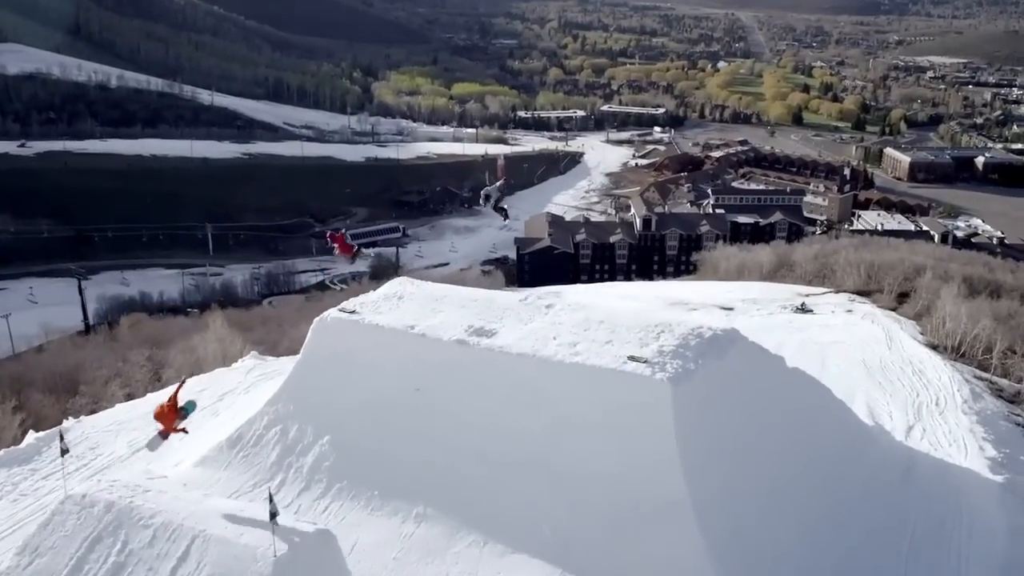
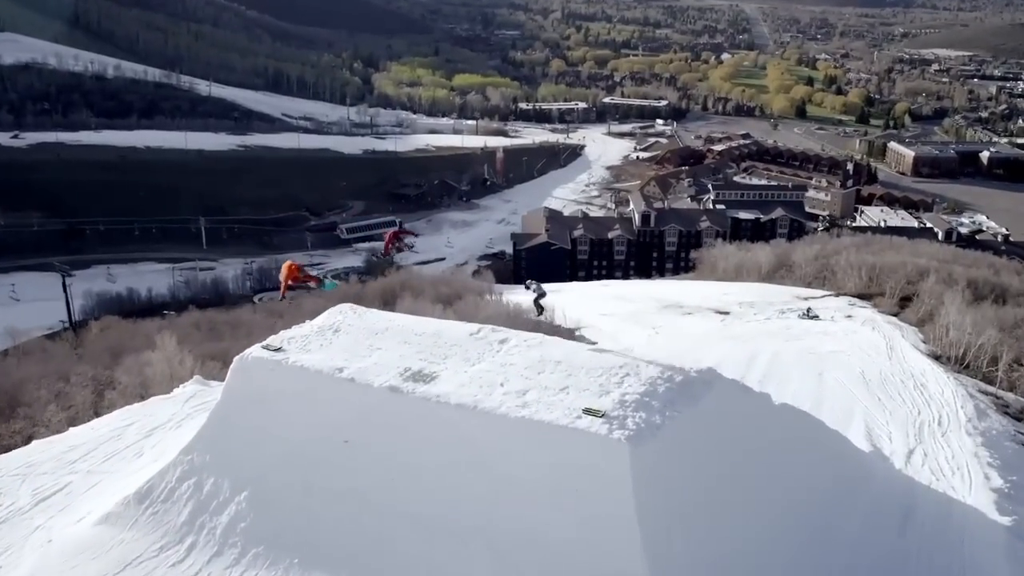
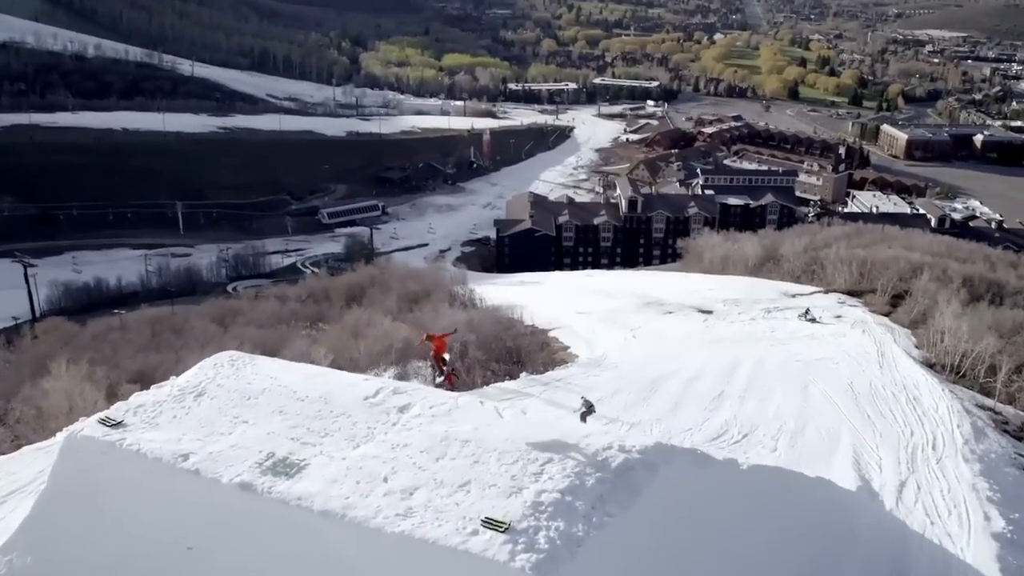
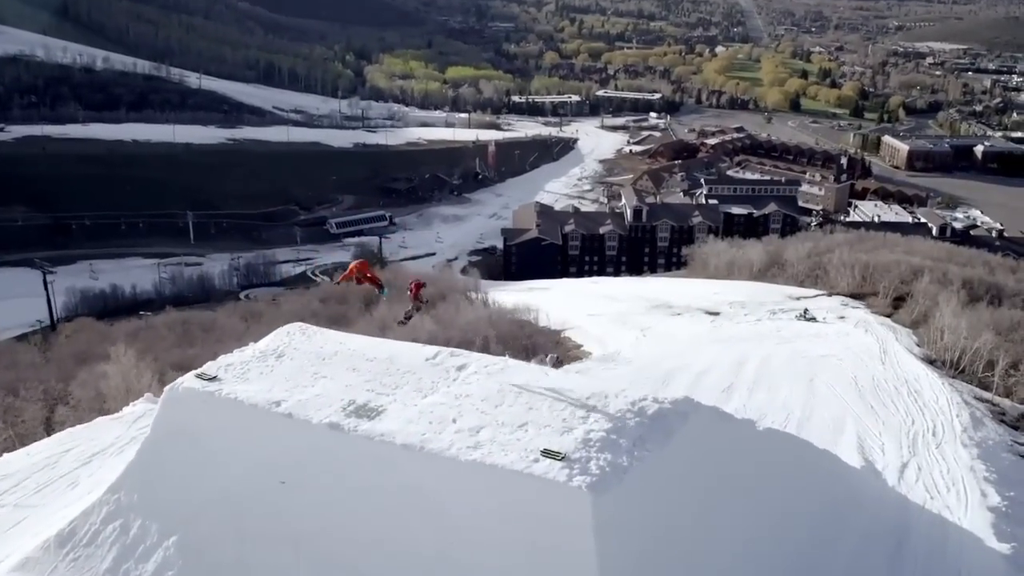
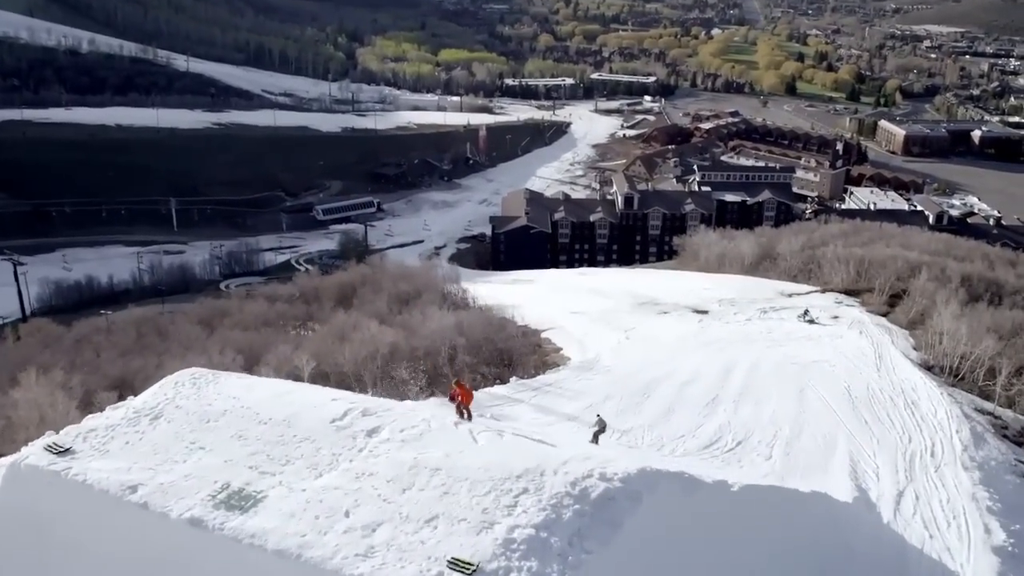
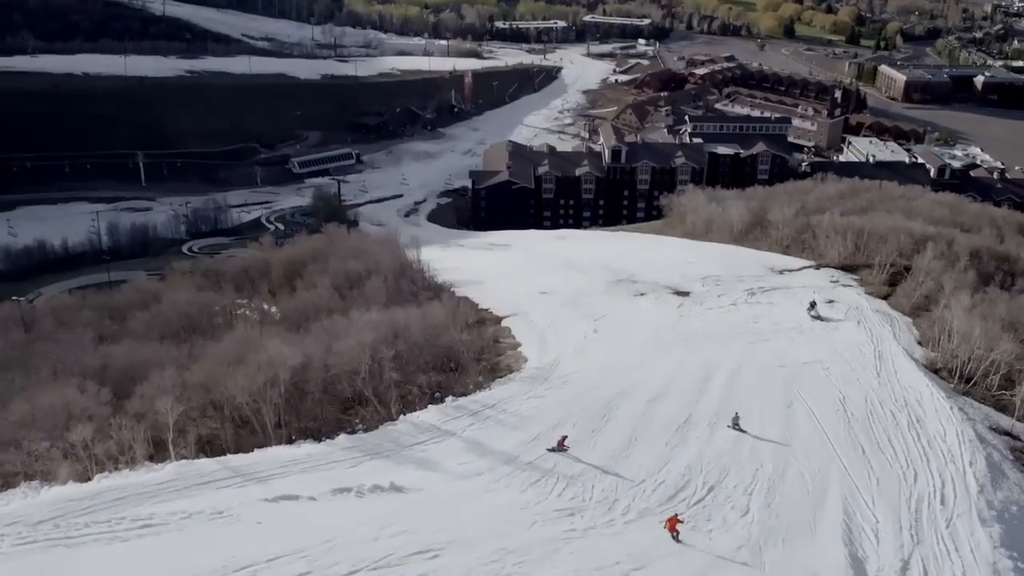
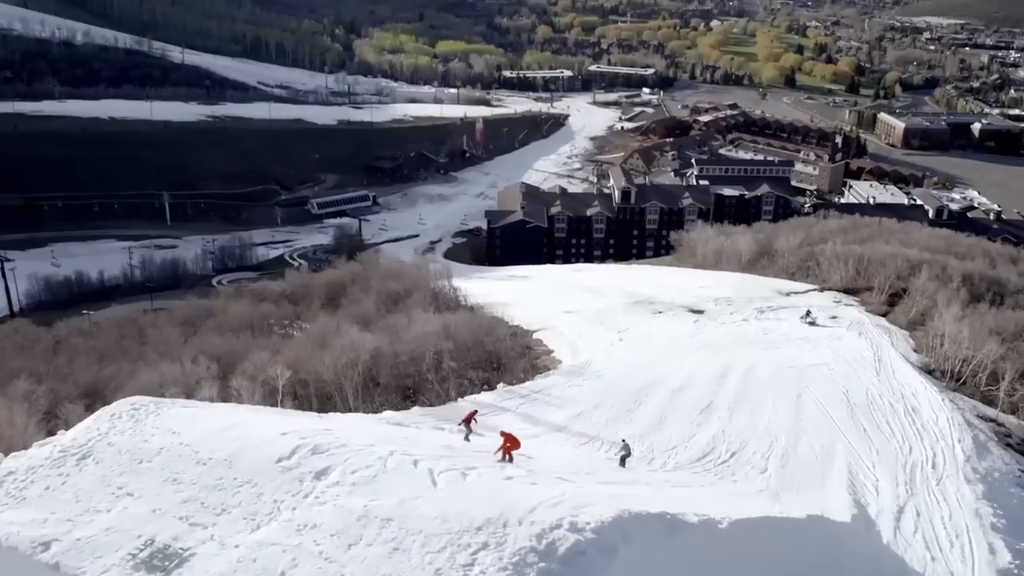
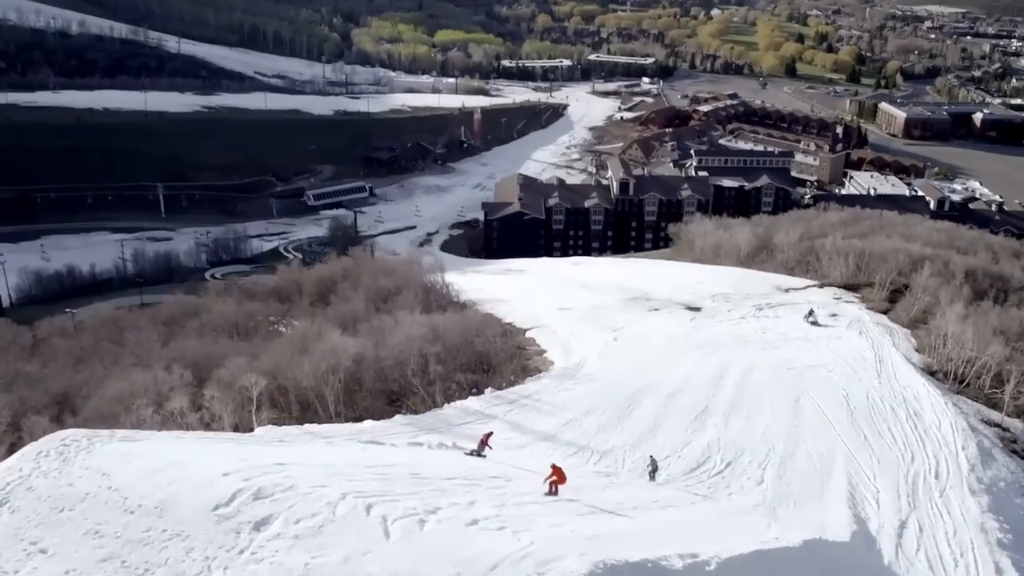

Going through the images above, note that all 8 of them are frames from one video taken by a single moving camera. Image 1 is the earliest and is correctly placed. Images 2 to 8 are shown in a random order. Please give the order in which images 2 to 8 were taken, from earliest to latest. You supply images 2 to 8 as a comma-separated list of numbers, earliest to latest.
2, 4, 3, 5, 7, 8, 6
